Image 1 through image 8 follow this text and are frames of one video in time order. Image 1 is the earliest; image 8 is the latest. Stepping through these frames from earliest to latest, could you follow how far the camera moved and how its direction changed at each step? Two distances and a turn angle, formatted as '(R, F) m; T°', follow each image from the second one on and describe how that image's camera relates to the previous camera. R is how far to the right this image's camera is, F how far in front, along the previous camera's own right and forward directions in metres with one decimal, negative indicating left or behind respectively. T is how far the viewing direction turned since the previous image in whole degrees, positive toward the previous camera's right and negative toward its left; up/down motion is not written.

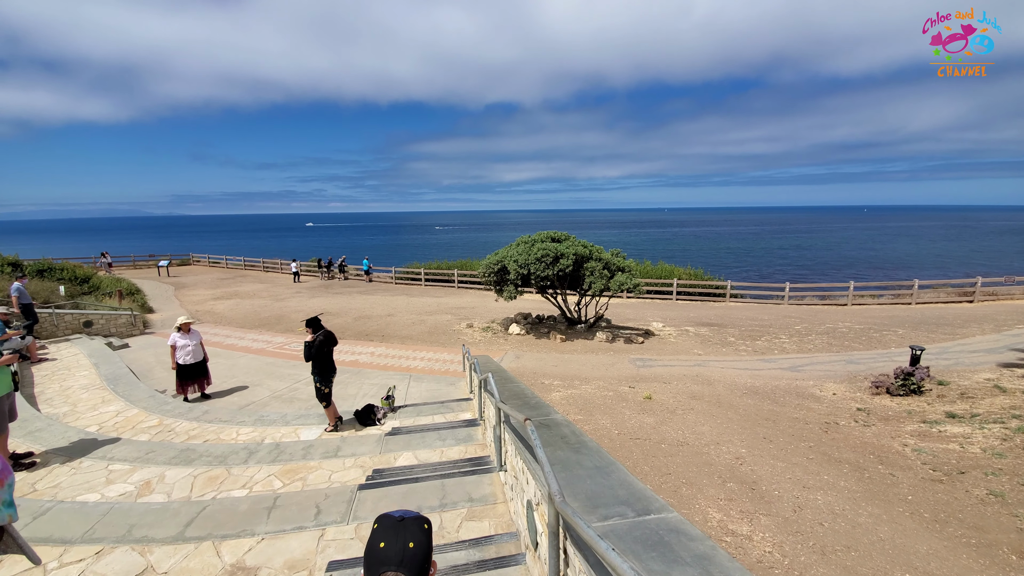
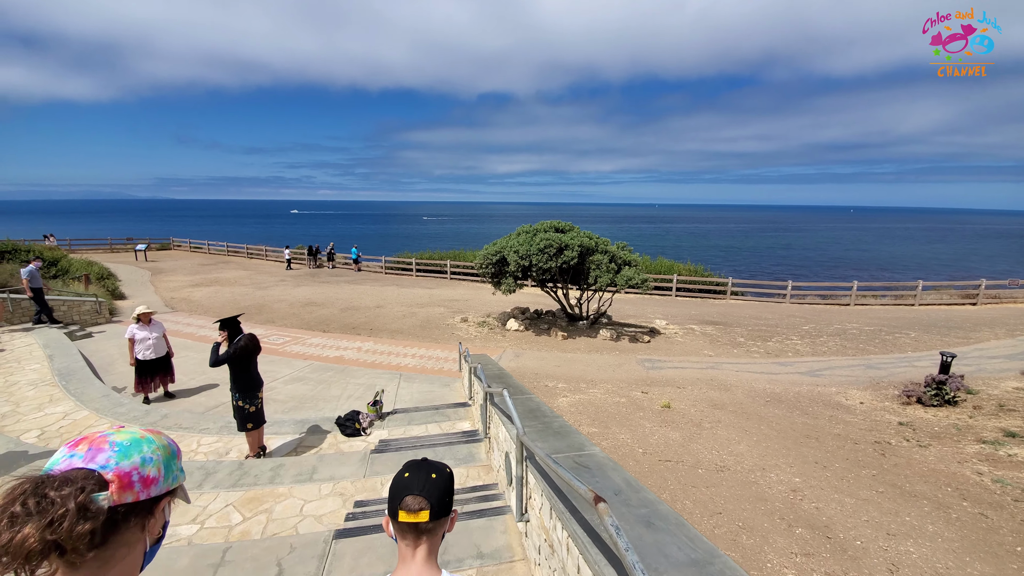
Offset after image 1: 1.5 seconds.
(-0.3, +1.0) m; +1°
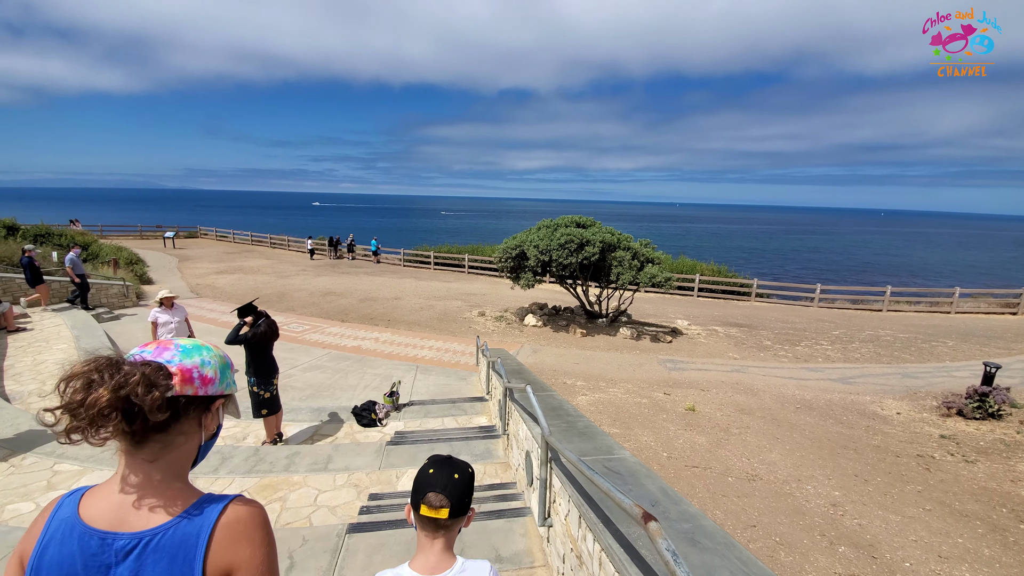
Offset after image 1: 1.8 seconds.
(-0.1, +0.2) m; -2°
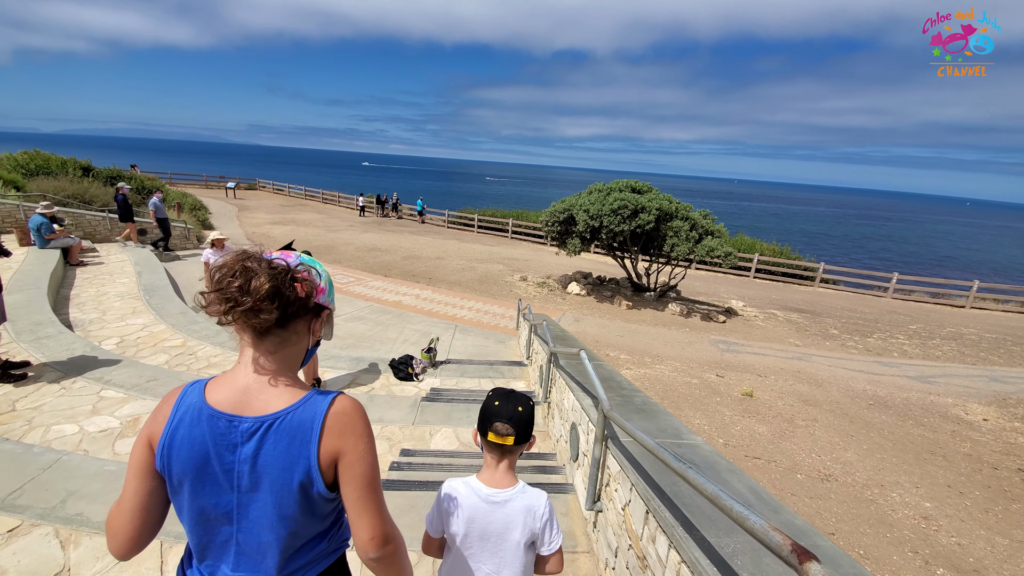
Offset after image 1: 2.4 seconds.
(-0.1, +0.5) m; -5°
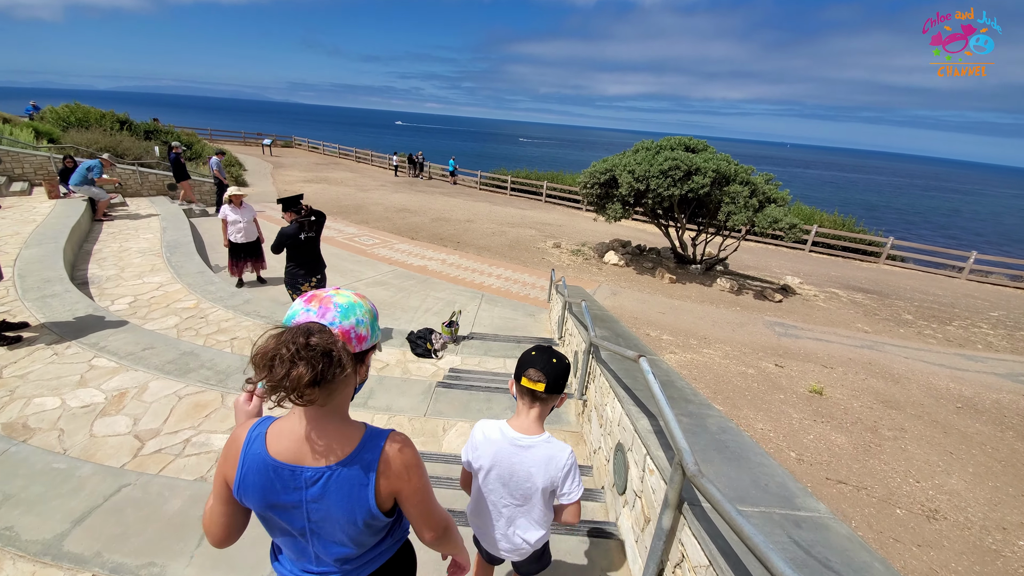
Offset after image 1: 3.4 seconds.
(0.0, +0.8) m; -4°
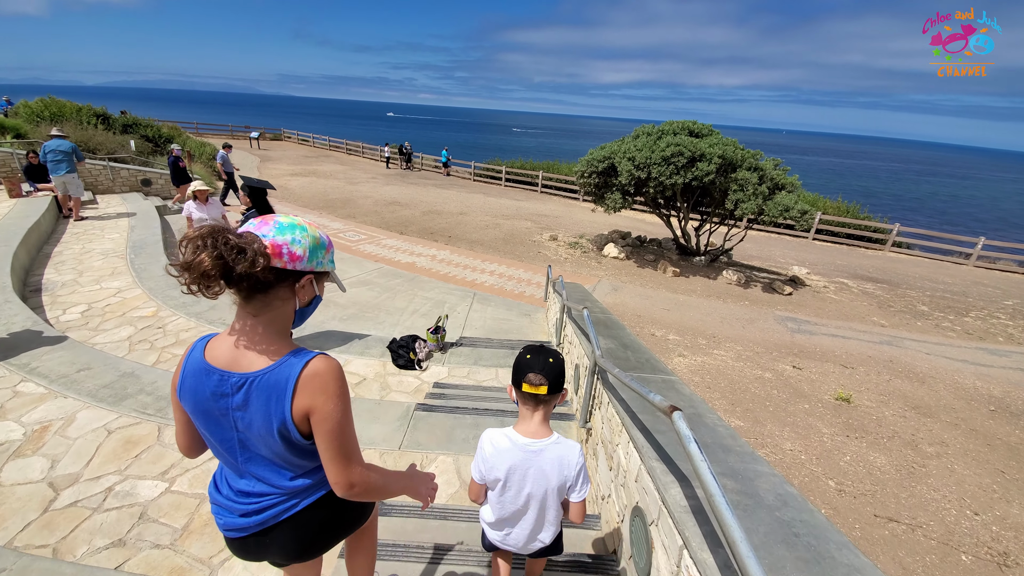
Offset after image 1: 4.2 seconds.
(+0.1, +0.6) m; 0°
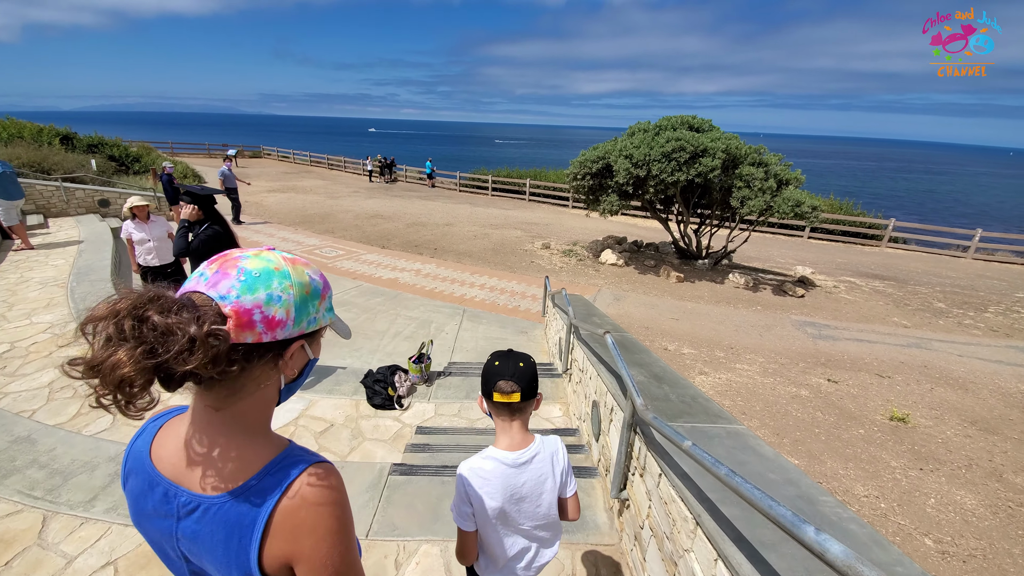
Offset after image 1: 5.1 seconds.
(-0.1, +0.8) m; +1°
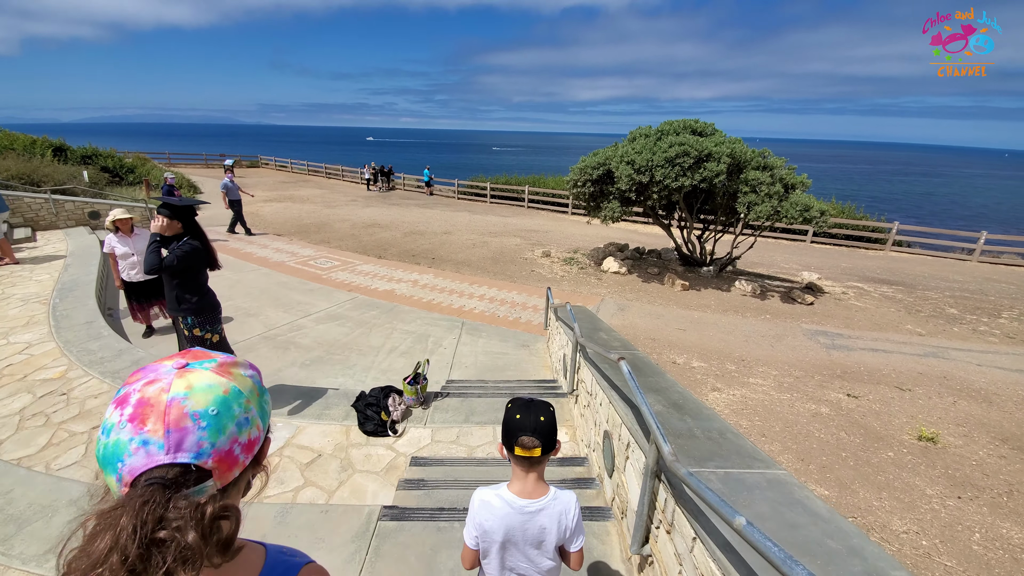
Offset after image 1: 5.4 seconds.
(0.0, +0.3) m; 0°
